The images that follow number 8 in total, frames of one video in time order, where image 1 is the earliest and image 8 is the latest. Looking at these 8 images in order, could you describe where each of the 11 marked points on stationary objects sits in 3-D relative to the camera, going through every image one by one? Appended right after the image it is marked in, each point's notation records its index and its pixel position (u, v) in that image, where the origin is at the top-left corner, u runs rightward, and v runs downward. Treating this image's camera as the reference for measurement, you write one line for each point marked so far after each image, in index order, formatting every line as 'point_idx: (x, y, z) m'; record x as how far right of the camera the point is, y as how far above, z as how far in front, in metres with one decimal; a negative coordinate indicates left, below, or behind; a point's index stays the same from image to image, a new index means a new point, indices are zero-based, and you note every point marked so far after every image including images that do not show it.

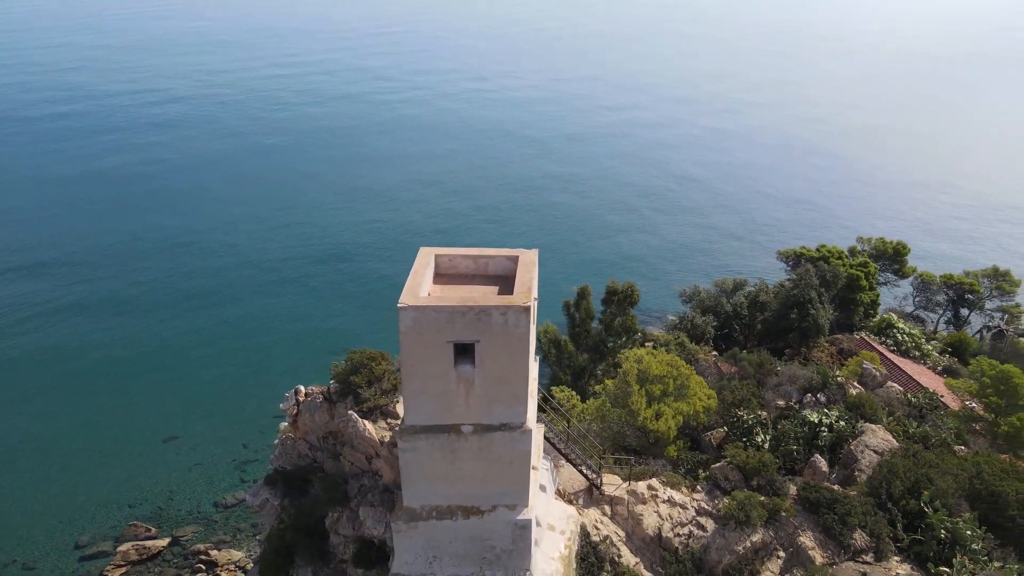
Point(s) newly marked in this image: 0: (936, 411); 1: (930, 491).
0: (+8.2, -2.4, +14.3) m
1: (+5.9, -2.9, +10.5) m
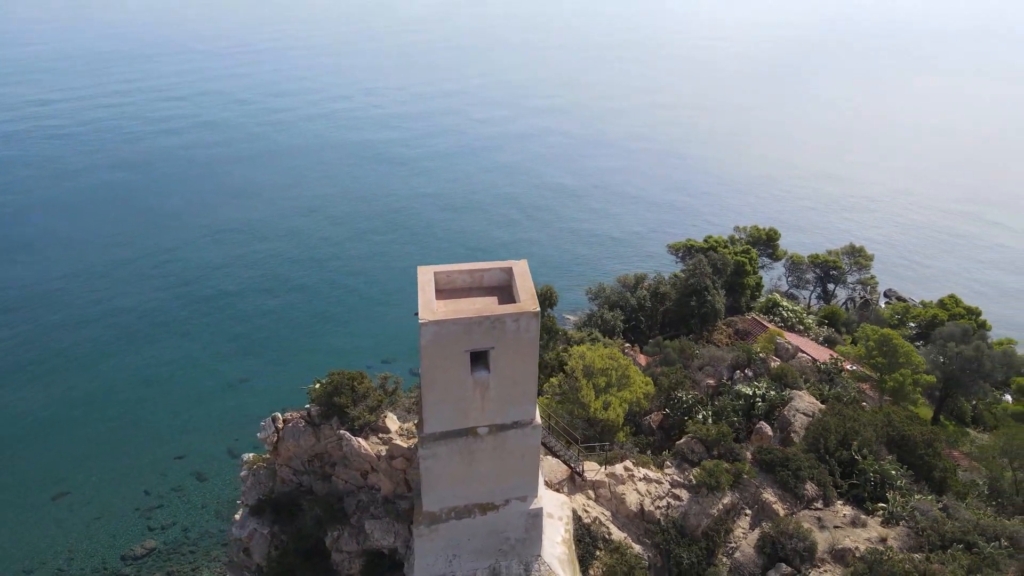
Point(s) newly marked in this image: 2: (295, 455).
0: (+7.2, -1.9, +16.3) m
1: (+5.7, -2.5, +12.2) m
2: (-3.4, -2.6, +11.5) m
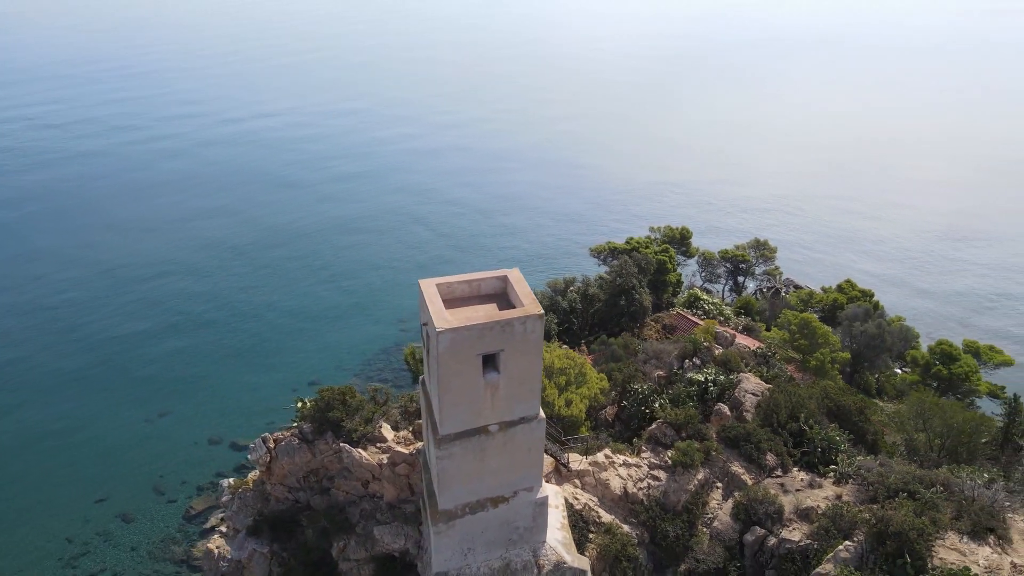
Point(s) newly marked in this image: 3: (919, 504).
0: (+6.3, -1.7, +17.8) m
1: (+5.3, -2.3, +13.6) m
2: (-3.5, -2.9, +11.8) m
3: (+6.0, -3.2, +10.9) m
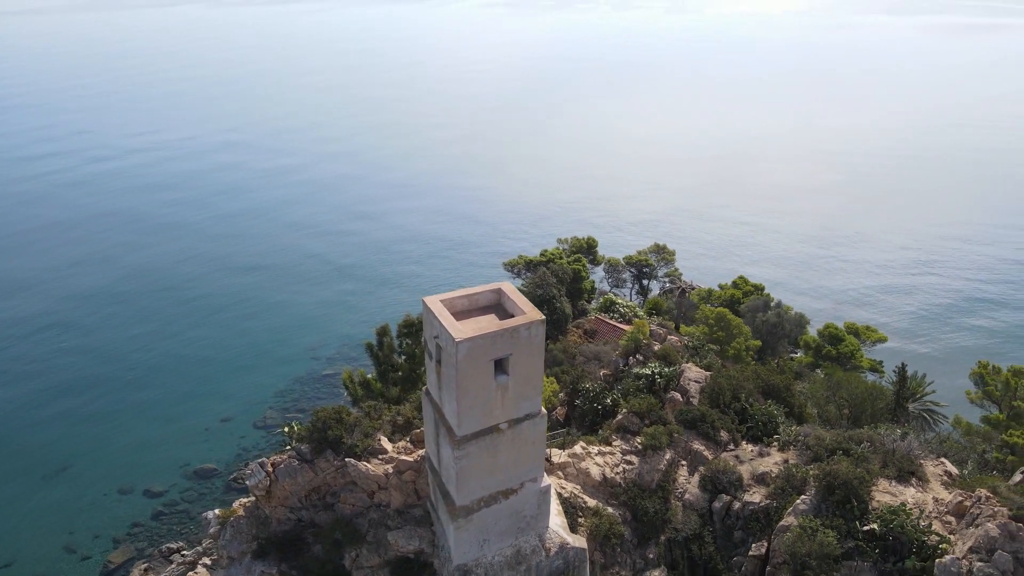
0: (+5.1, -1.6, +19.7) m
1: (+4.8, -2.2, +15.4) m
2: (-3.6, -3.4, +12.2) m
3: (+5.9, -2.9, +12.8) m
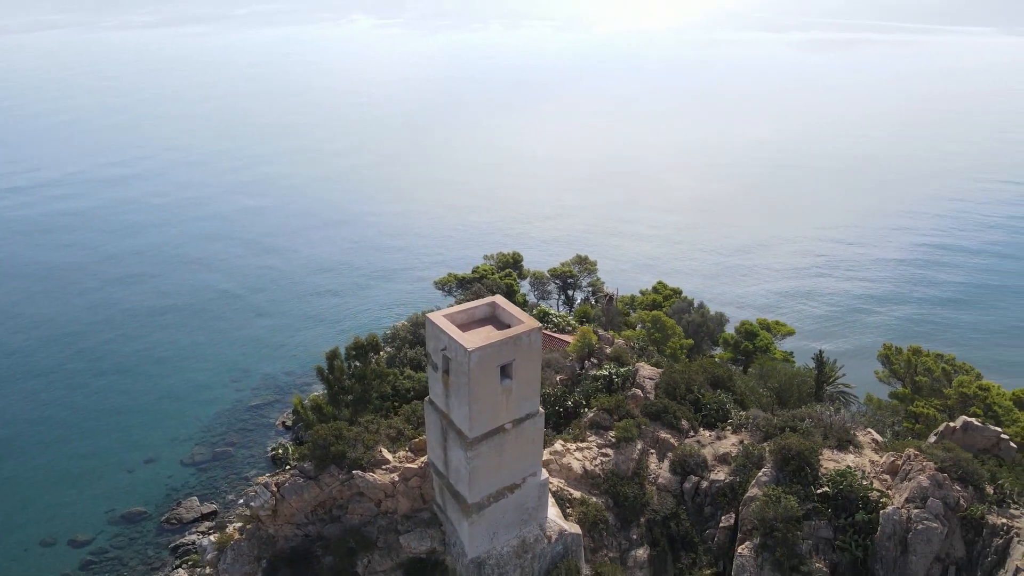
0: (+3.9, -1.7, +21.4) m
1: (+4.2, -2.3, +17.0) m
2: (-3.7, -3.8, +12.8) m
3: (+5.6, -2.9, +14.5) m
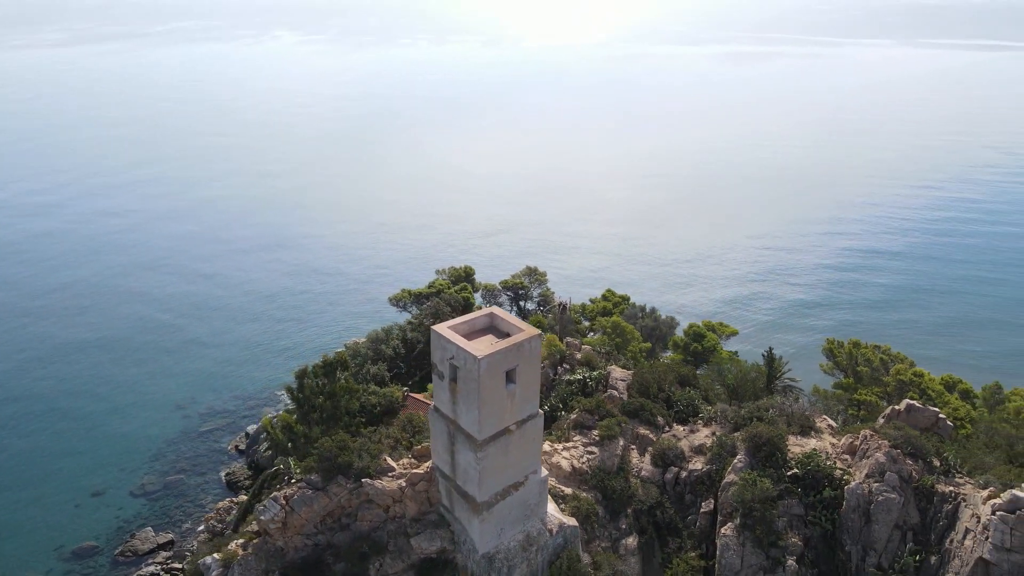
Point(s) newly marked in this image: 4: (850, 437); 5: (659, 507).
0: (+3.0, -2.0, +22.5) m
1: (+3.7, -2.4, +18.2) m
2: (-3.7, -4.2, +13.3) m
3: (+5.4, -2.9, +15.9) m
4: (+6.9, -3.0, +15.1) m
5: (+3.0, -4.4, +15.0) m
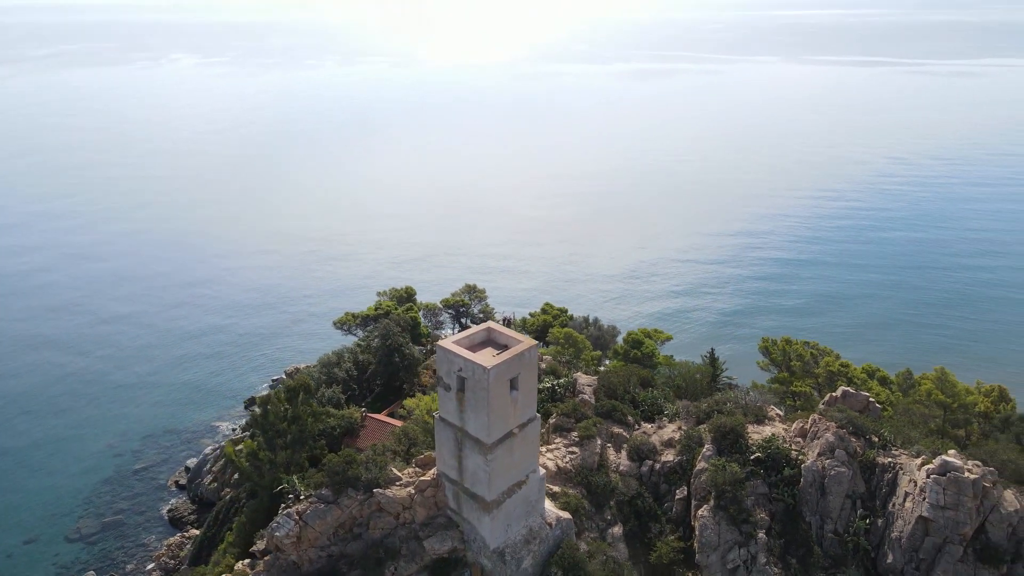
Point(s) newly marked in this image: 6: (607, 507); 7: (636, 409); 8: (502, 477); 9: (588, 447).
0: (+1.9, -2.4, +24.0) m
1: (+3.1, -2.6, +19.8) m
2: (-3.6, -4.6, +14.0) m
3: (+5.1, -3.0, +17.6) m
4: (+6.6, -3.1, +17.1) m
5: (+2.8, -4.6, +16.4) m
6: (+2.1, -4.8, +16.2) m
7: (+3.2, -3.2, +19.2) m
8: (-0.2, -3.4, +13.4) m
9: (+1.7, -3.7, +17.1) m
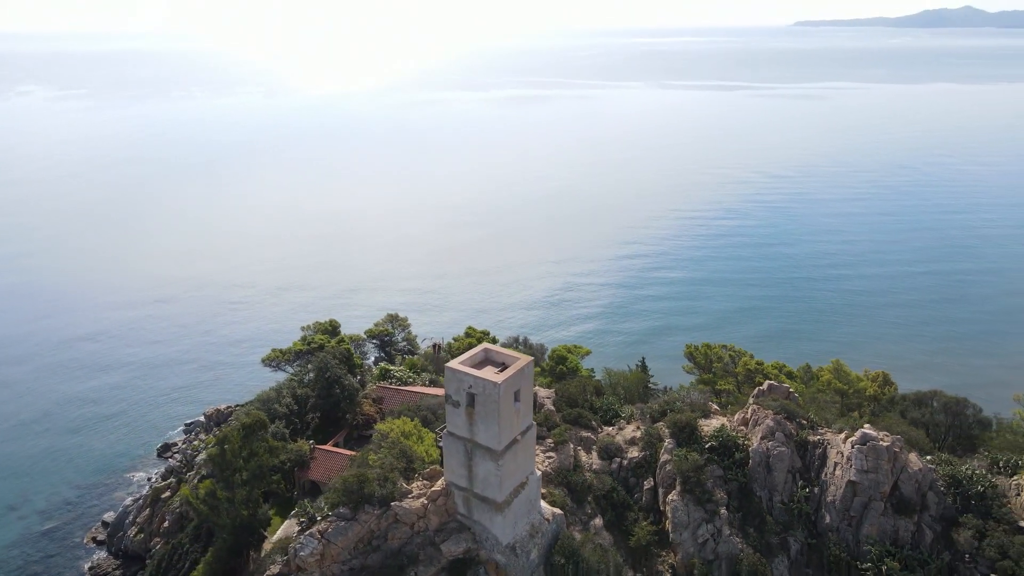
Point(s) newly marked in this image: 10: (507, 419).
0: (+0.3, -3.1, +25.9) m
1: (+2.2, -3.2, +21.9) m
2: (-3.4, -5.3, +15.1) m
3: (+4.5, -3.4, +20.1) m
4: (+6.1, -3.3, +19.8) m
5: (+2.5, -5.1, +18.5) m
6: (+1.8, -5.3, +18.2) m
7: (+2.4, -3.7, +21.4) m
8: (-0.1, -3.9, +15.1) m
9: (+1.3, -4.2, +19.0) m
10: (-0.1, -2.6, +14.7) m
